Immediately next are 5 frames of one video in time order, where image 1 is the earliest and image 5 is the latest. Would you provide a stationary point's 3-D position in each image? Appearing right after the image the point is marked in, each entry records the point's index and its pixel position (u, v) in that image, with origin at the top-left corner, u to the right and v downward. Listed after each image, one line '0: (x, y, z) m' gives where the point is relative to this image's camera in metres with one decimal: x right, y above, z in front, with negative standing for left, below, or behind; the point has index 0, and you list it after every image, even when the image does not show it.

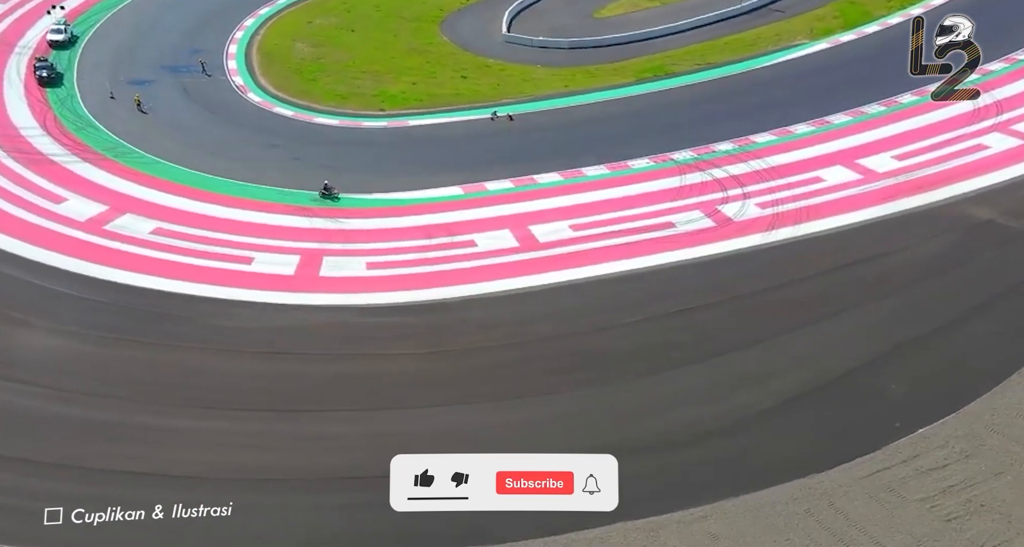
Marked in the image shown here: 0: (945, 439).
0: (+8.3, -3.2, +17.9) m
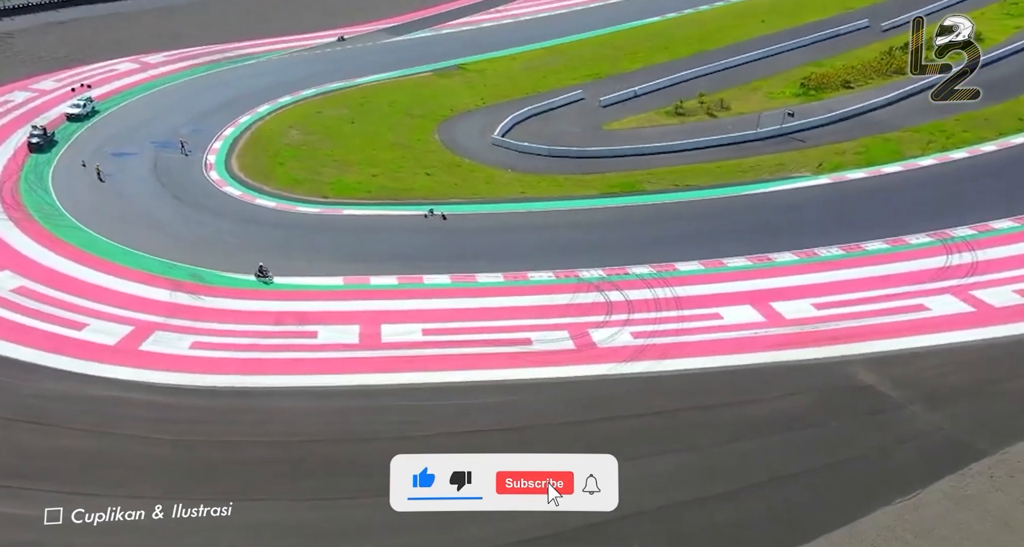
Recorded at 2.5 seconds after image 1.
0: (+2.5, -6.1, +16.8) m
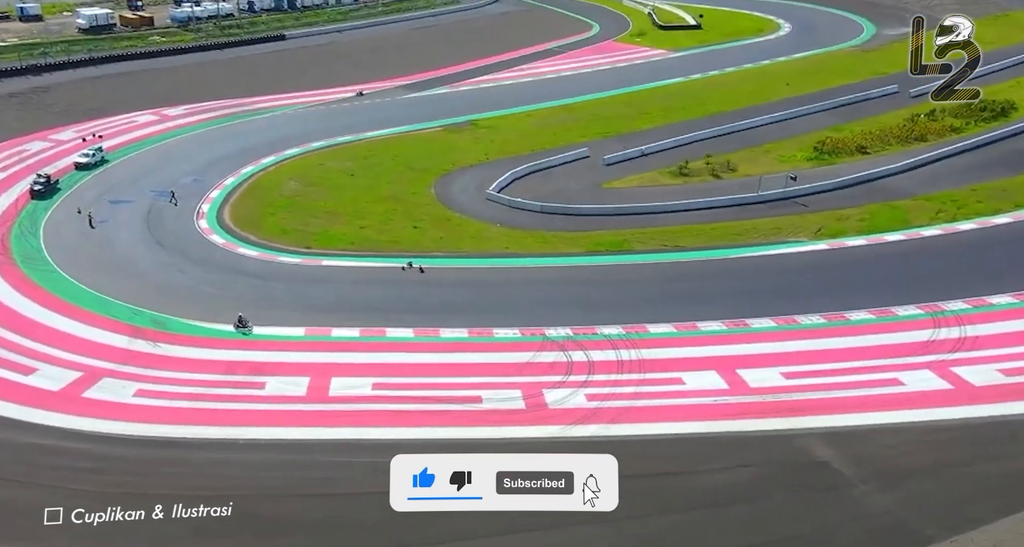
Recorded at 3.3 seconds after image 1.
0: (+0.6, -7.2, +16.1) m
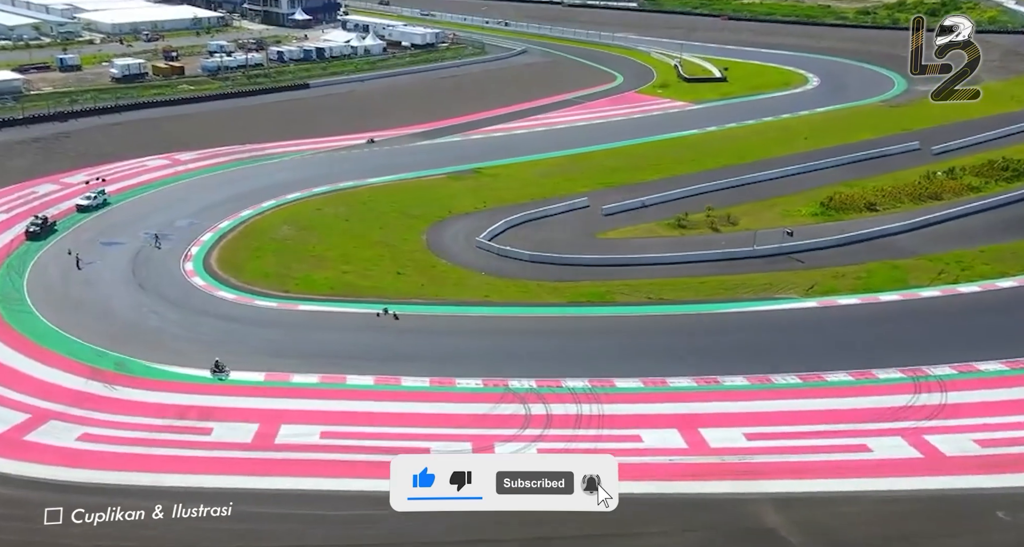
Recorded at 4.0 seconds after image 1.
0: (-1.3, -8.0, +15.4) m
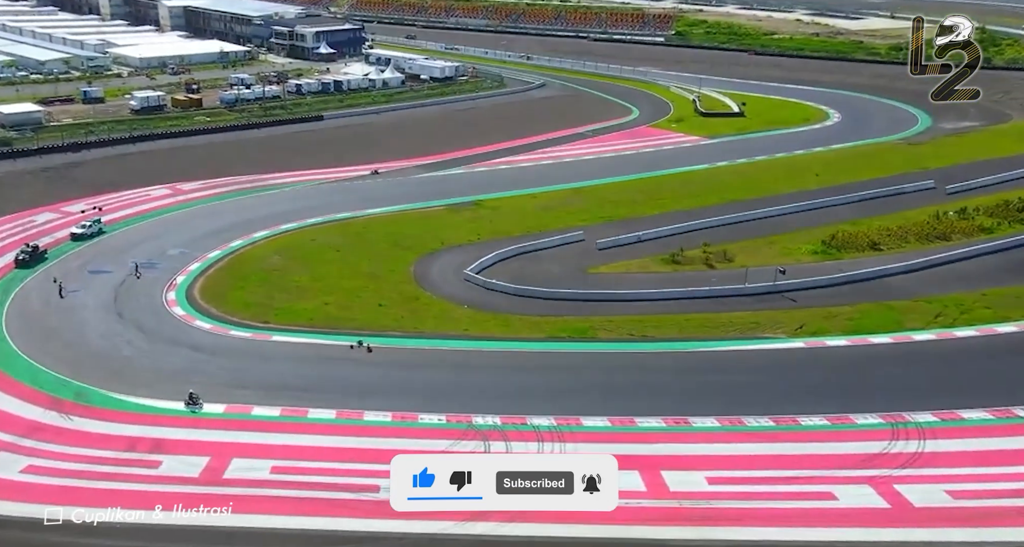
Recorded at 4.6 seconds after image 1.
0: (-3.0, -8.6, +14.8) m
